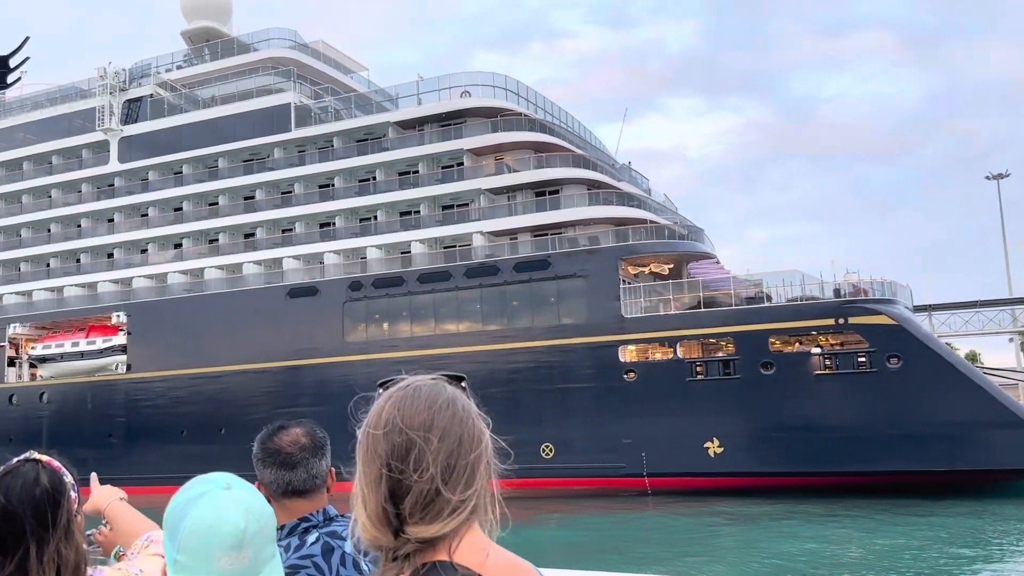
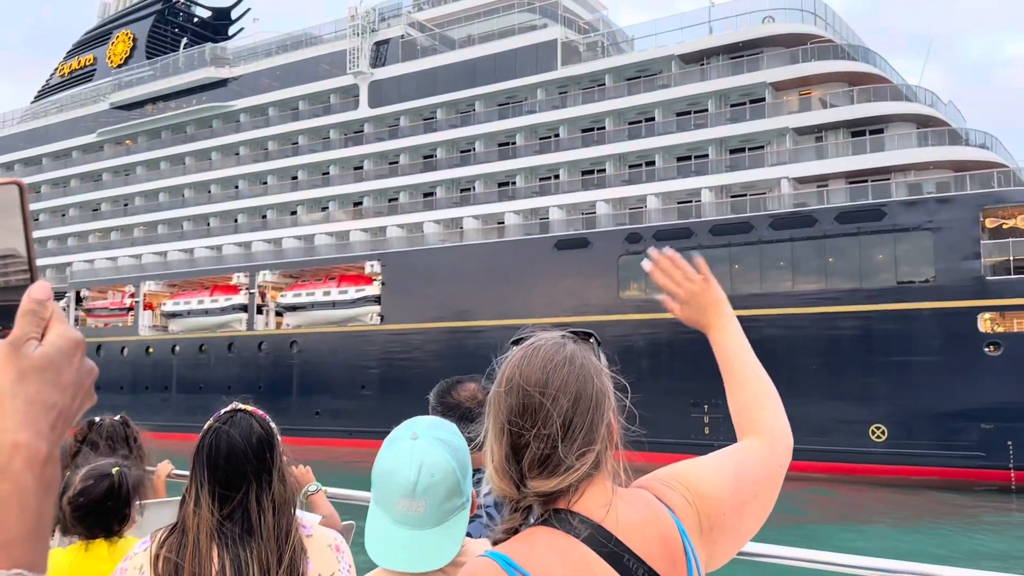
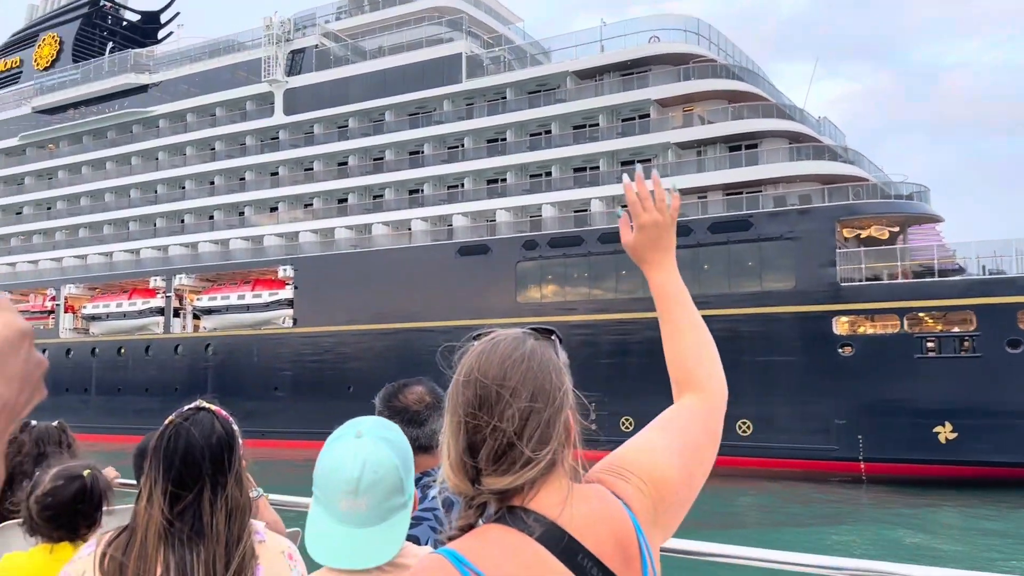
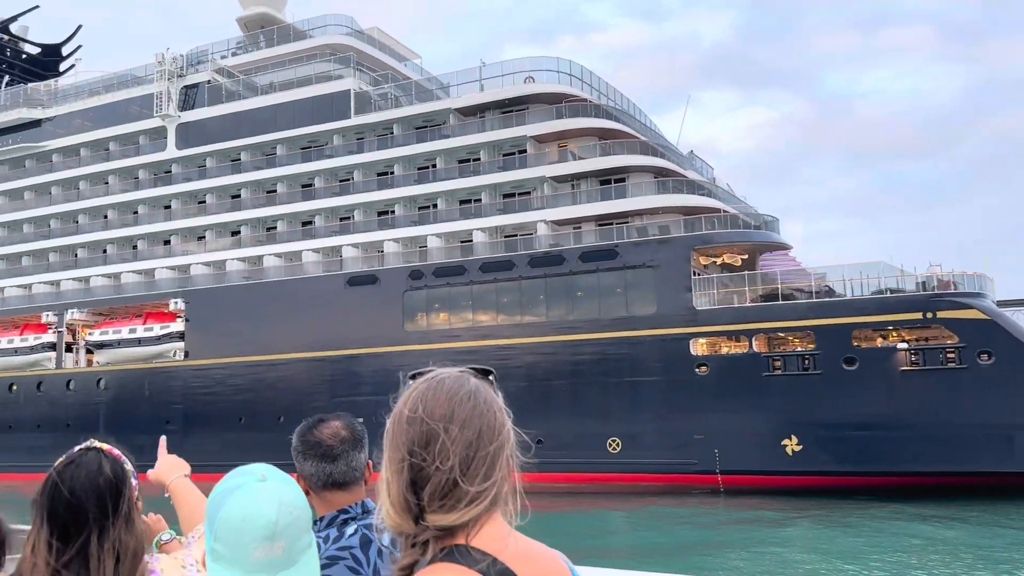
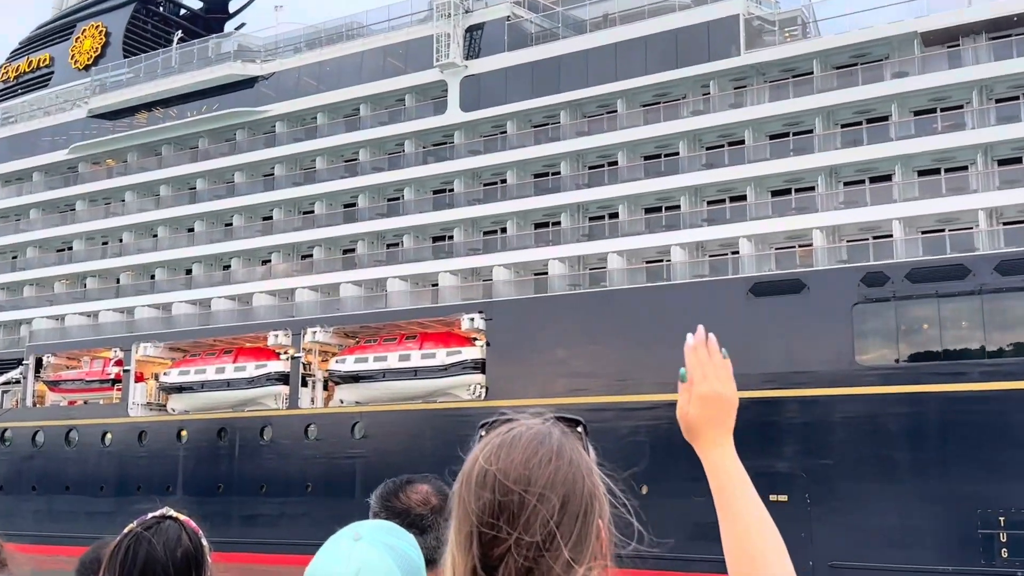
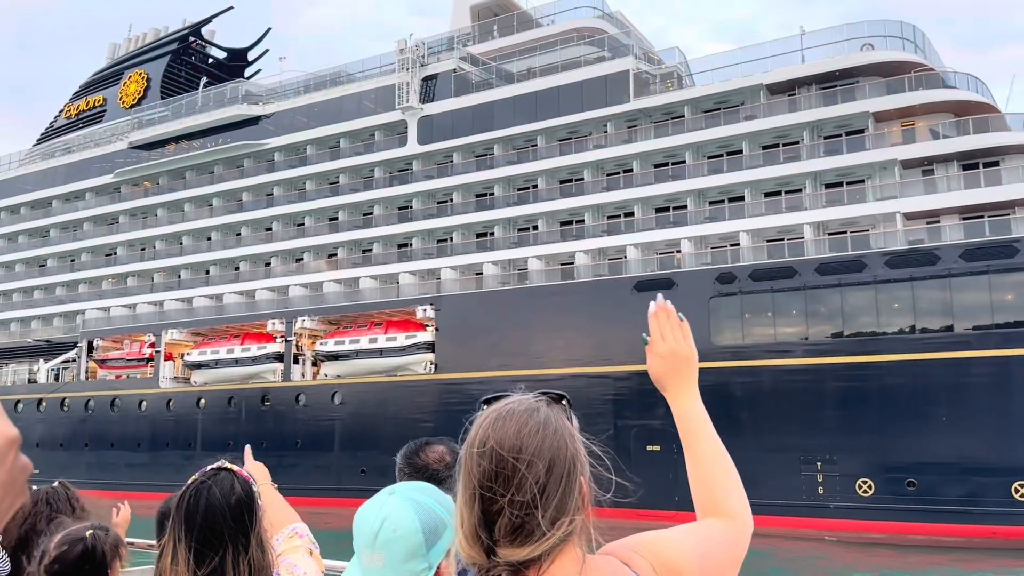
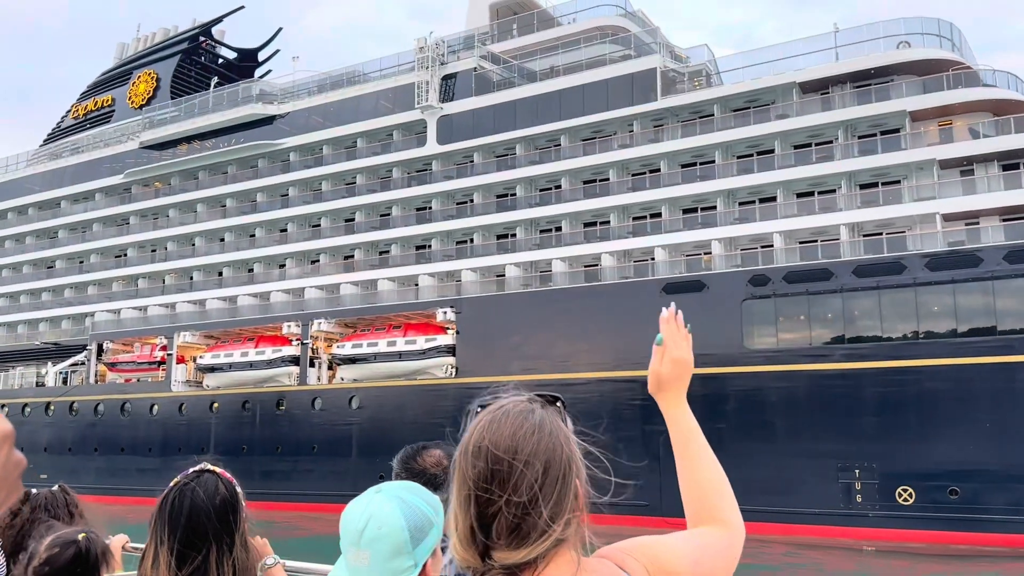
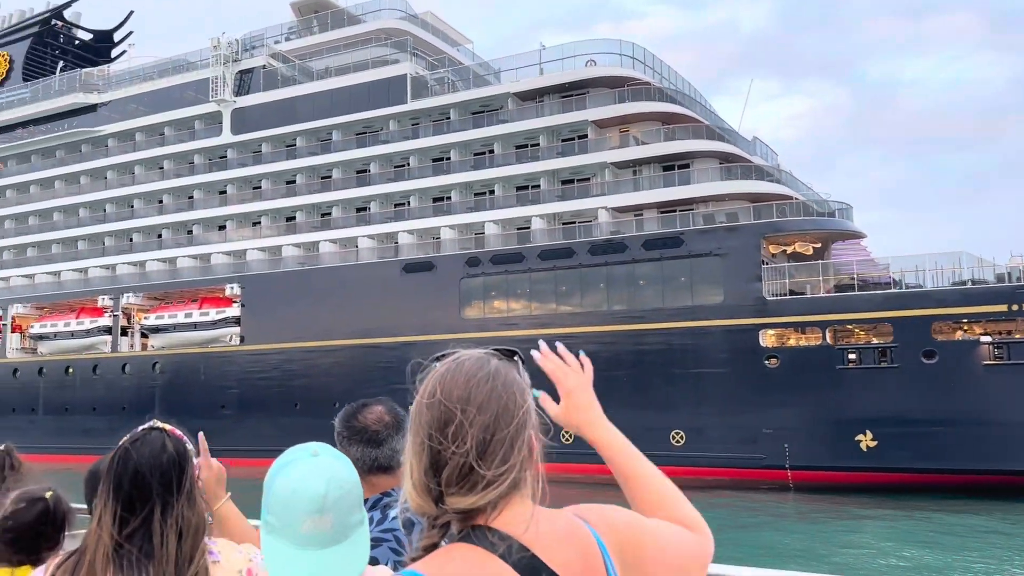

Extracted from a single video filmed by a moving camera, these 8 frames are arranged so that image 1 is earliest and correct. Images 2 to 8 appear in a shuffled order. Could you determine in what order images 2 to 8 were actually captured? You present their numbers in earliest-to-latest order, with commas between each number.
4, 8, 3, 2, 6, 7, 5
